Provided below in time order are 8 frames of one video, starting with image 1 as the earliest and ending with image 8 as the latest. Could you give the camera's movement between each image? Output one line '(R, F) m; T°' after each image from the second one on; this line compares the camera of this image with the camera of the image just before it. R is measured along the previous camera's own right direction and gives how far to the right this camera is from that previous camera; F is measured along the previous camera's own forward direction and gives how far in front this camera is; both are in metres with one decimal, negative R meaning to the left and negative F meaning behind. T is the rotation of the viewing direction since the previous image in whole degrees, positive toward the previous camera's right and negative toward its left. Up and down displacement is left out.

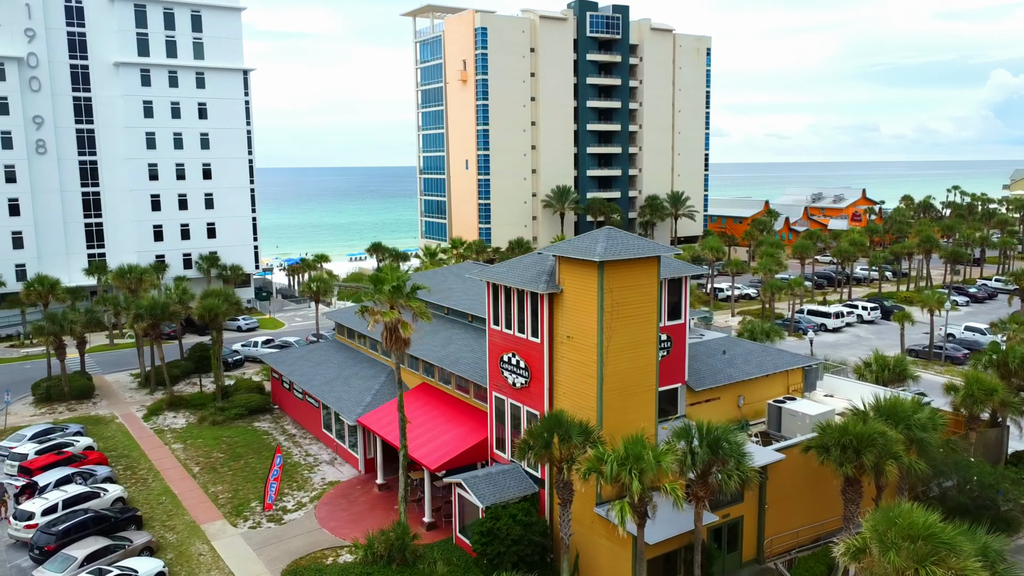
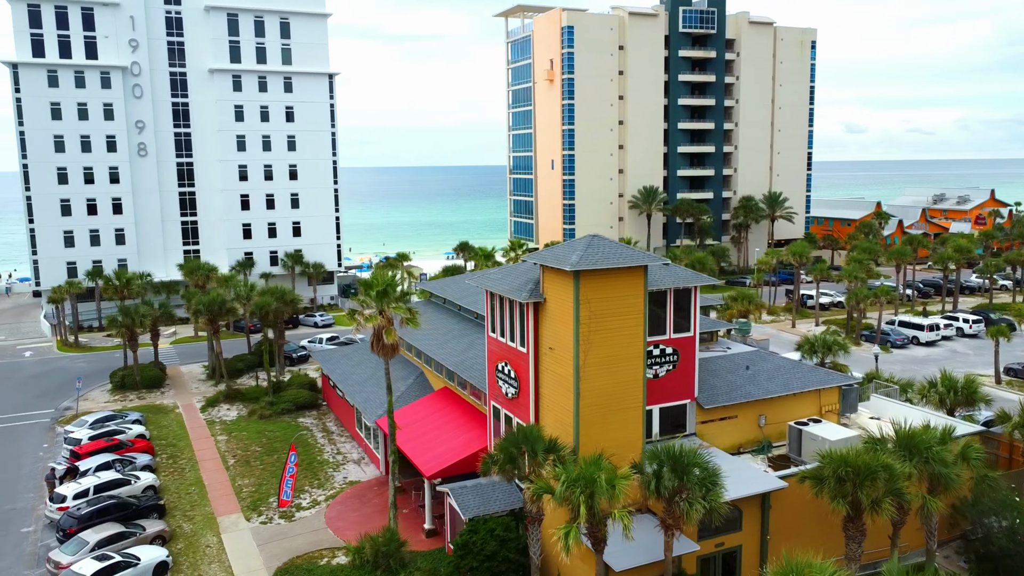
(+3.5, +0.9) m; -9°
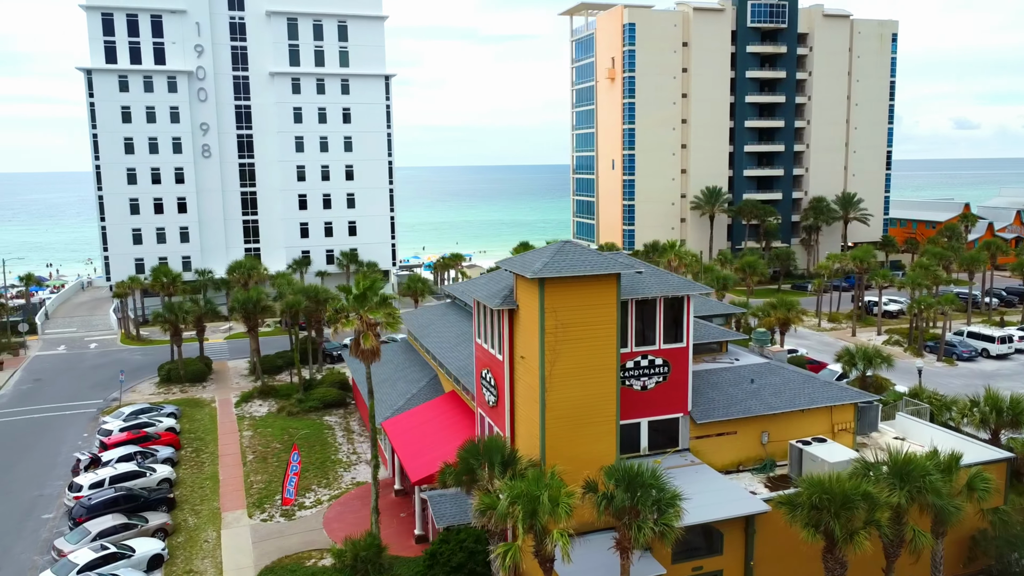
(+2.8, +0.7) m; -6°
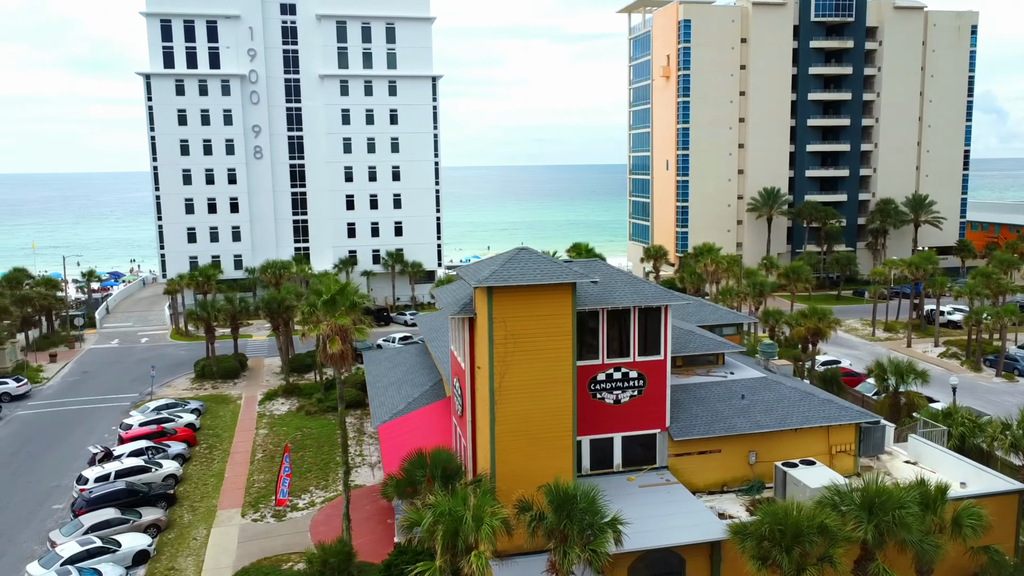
(+2.9, +0.8) m; -6°
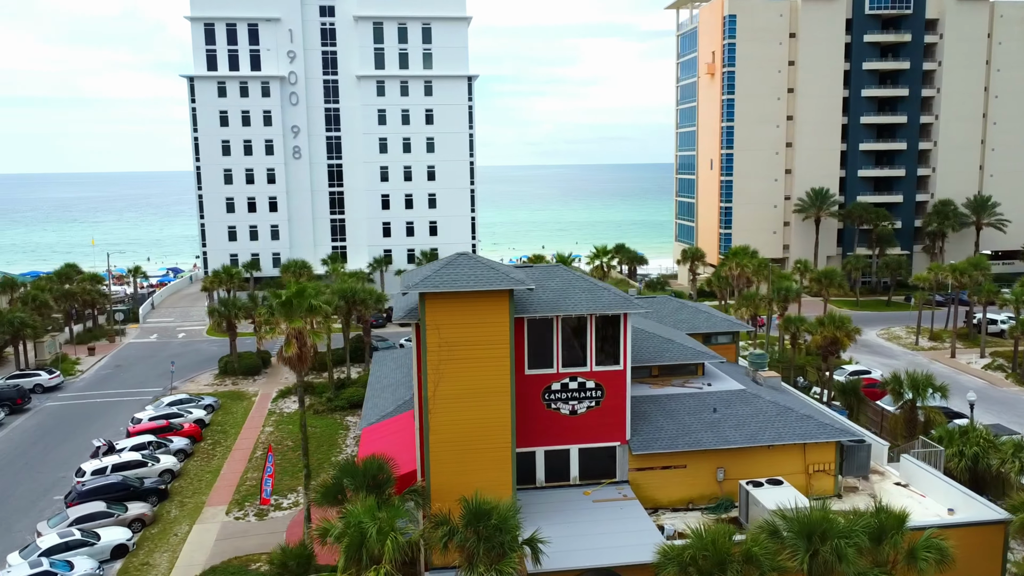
(+2.9, +0.7) m; -5°
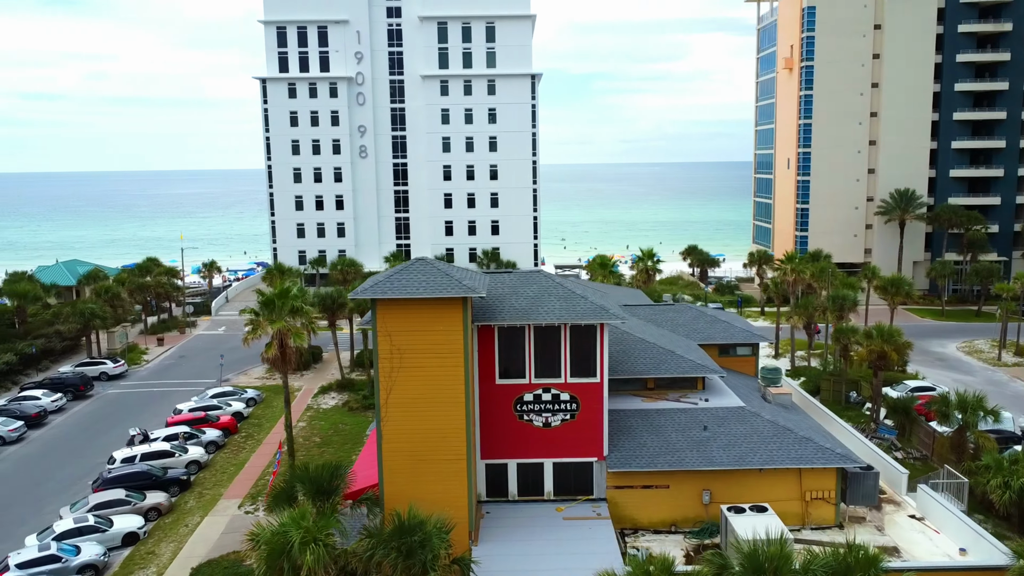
(+3.0, +0.8) m; -7°
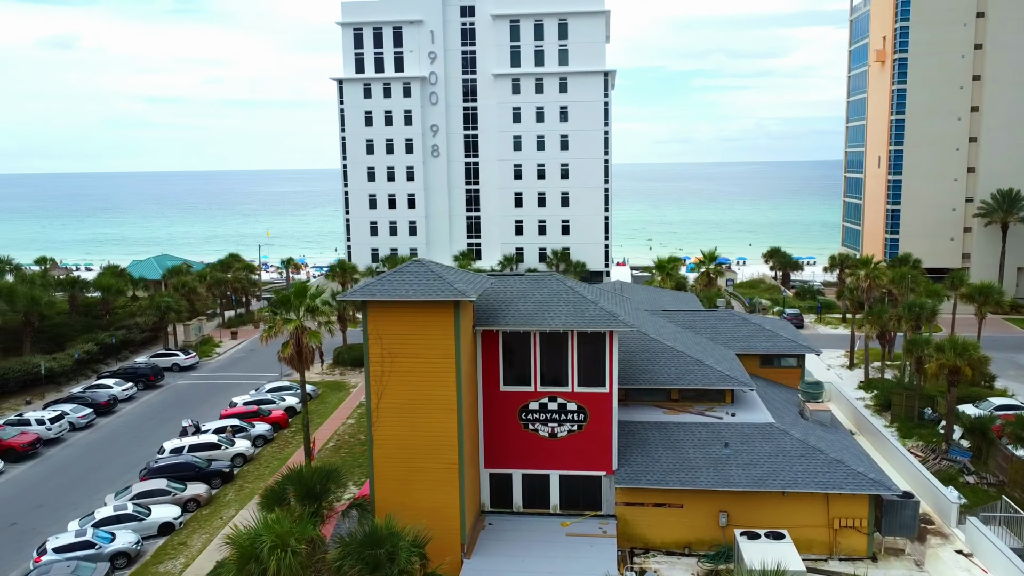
(+2.0, +0.8) m; -7°
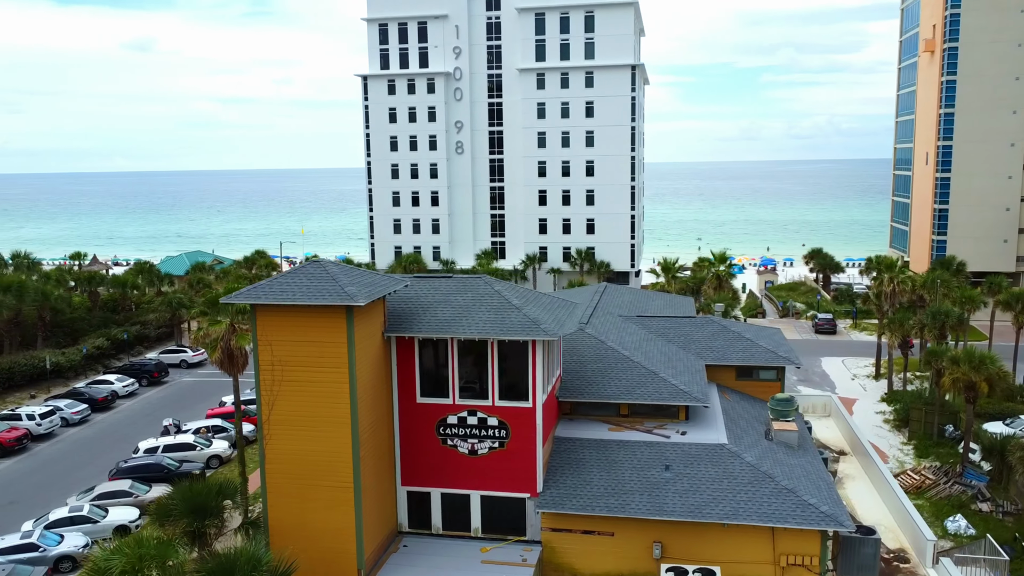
(+3.0, +1.6) m; -4°
